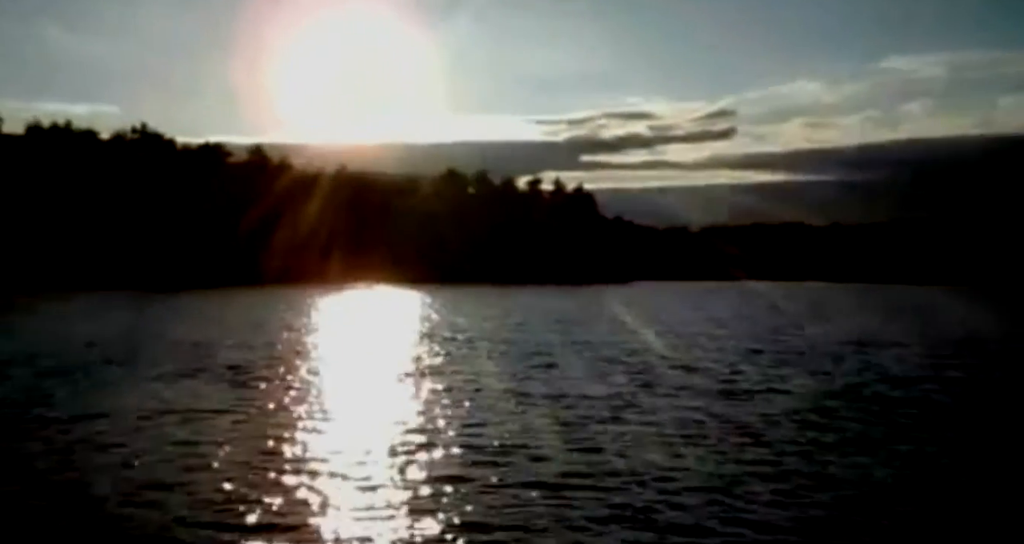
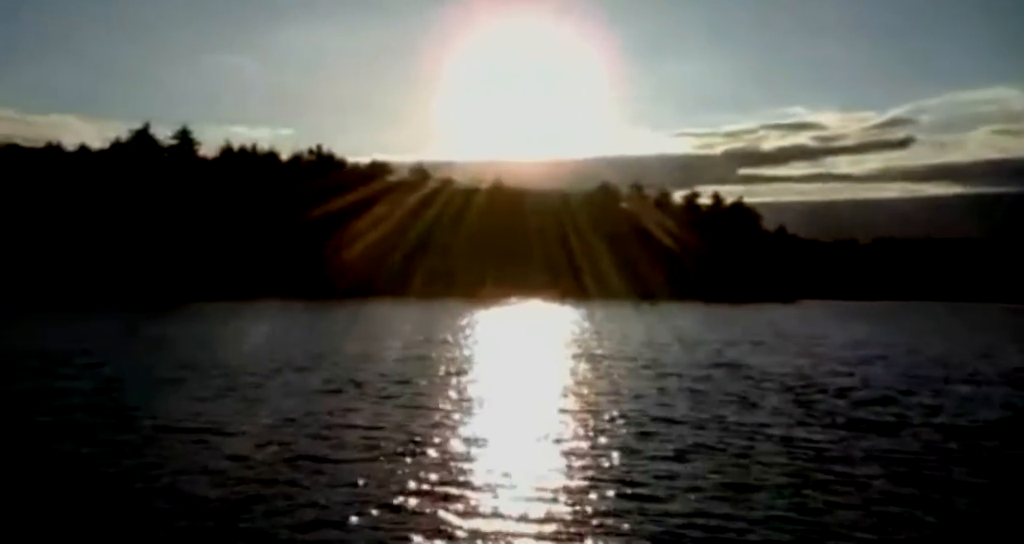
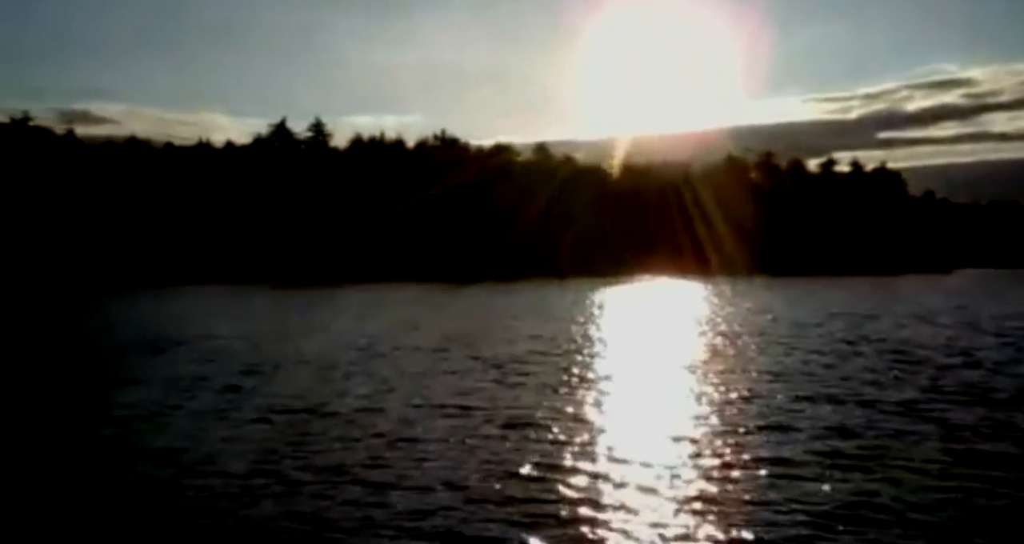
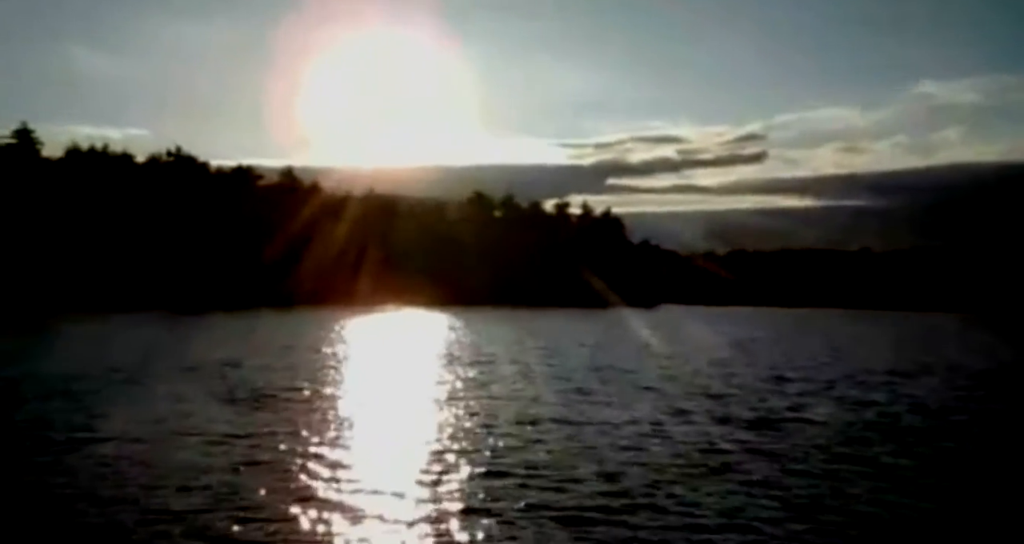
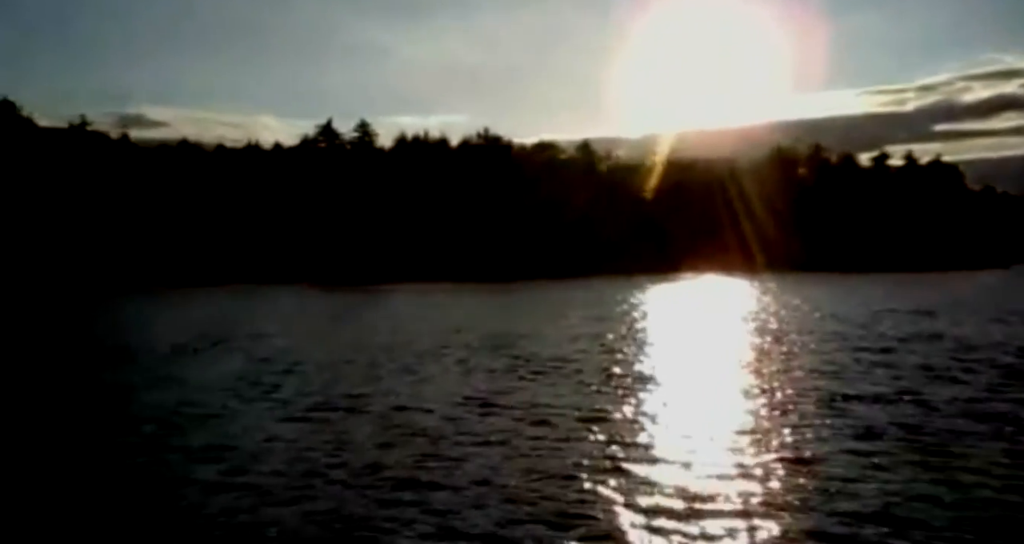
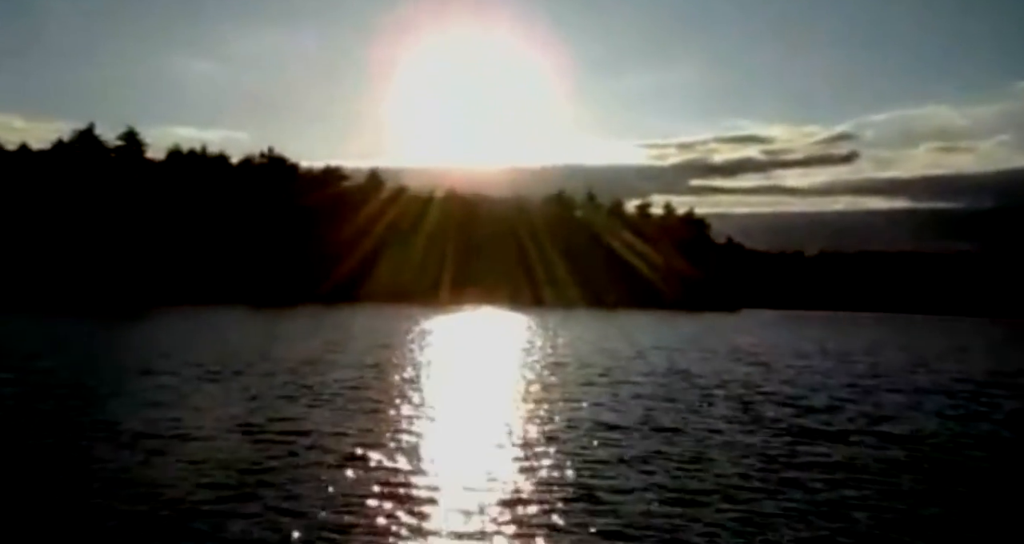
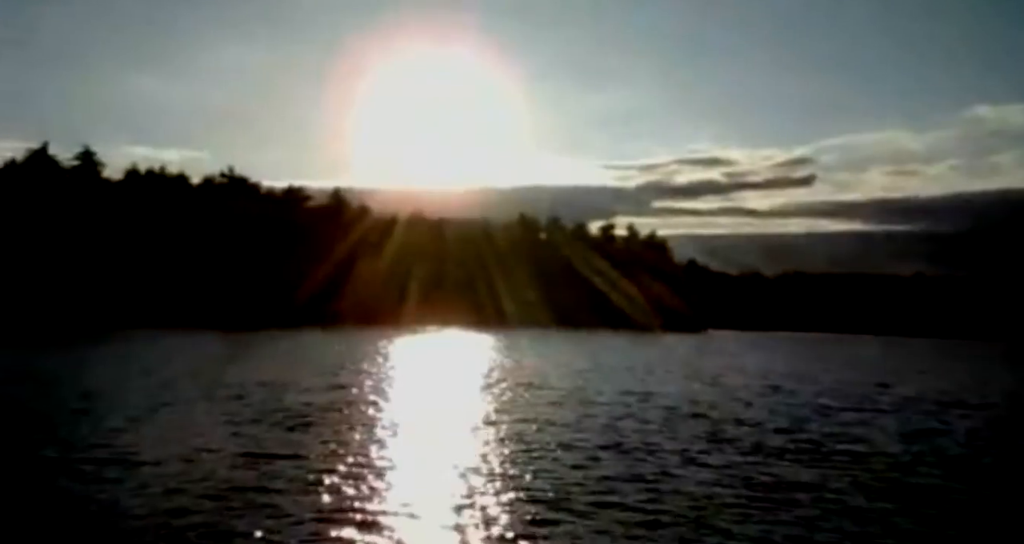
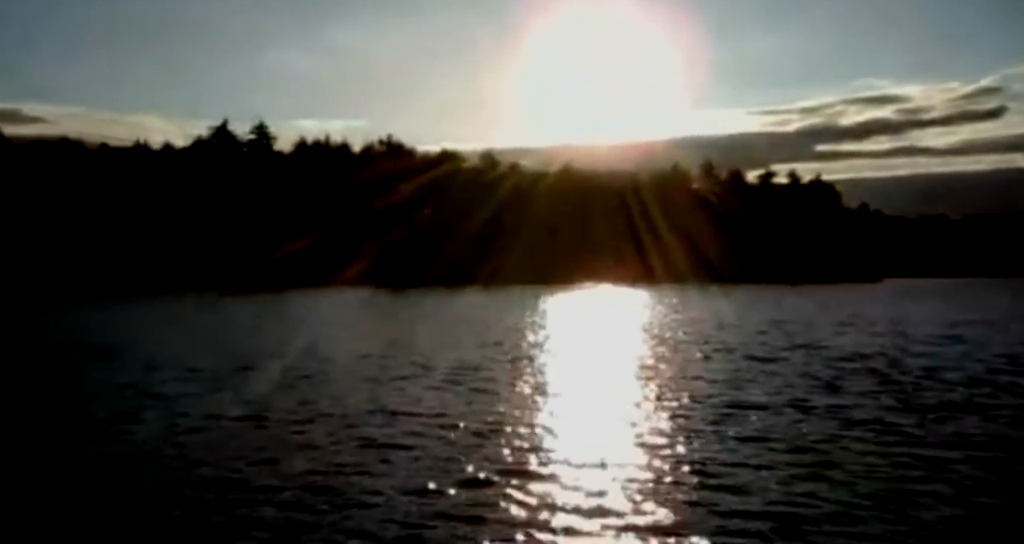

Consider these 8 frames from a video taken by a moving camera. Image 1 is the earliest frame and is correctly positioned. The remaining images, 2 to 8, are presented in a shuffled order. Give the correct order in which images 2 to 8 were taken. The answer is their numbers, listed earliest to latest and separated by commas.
4, 7, 6, 2, 8, 3, 5
